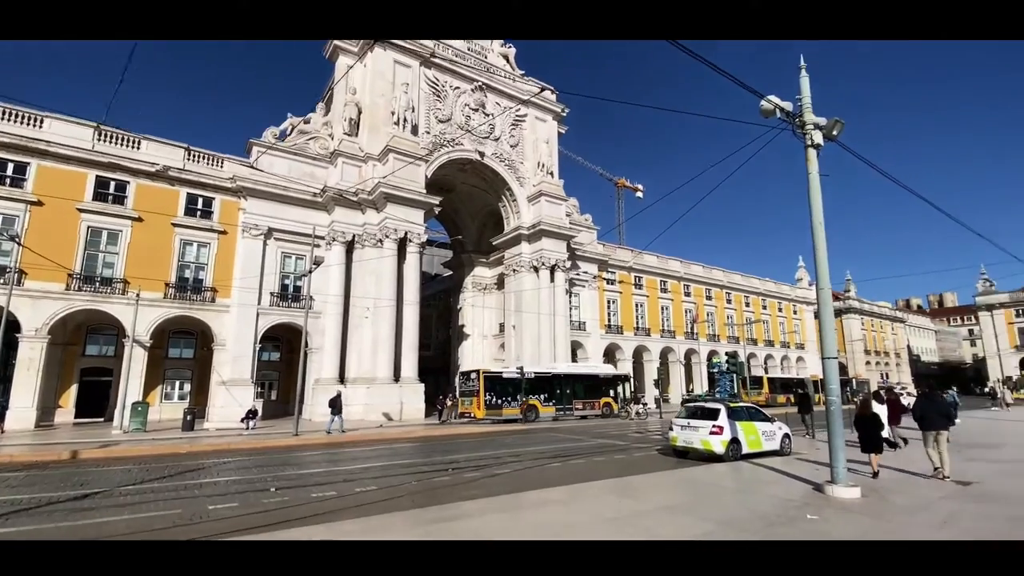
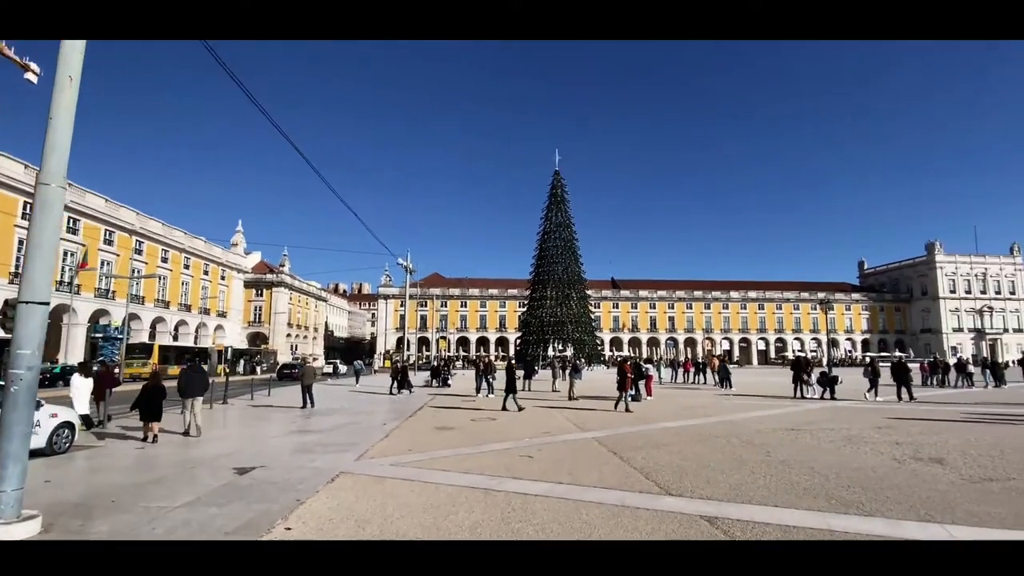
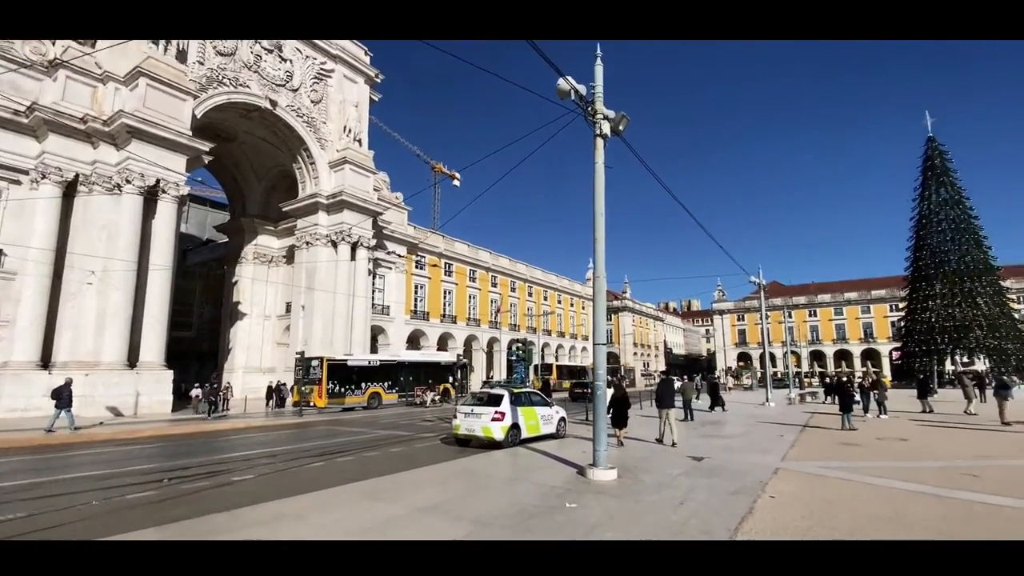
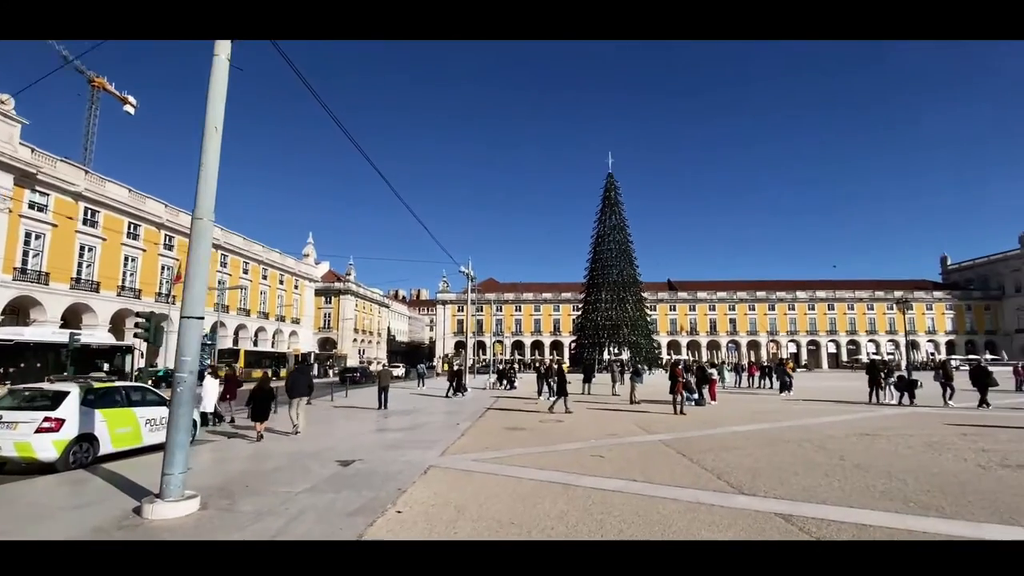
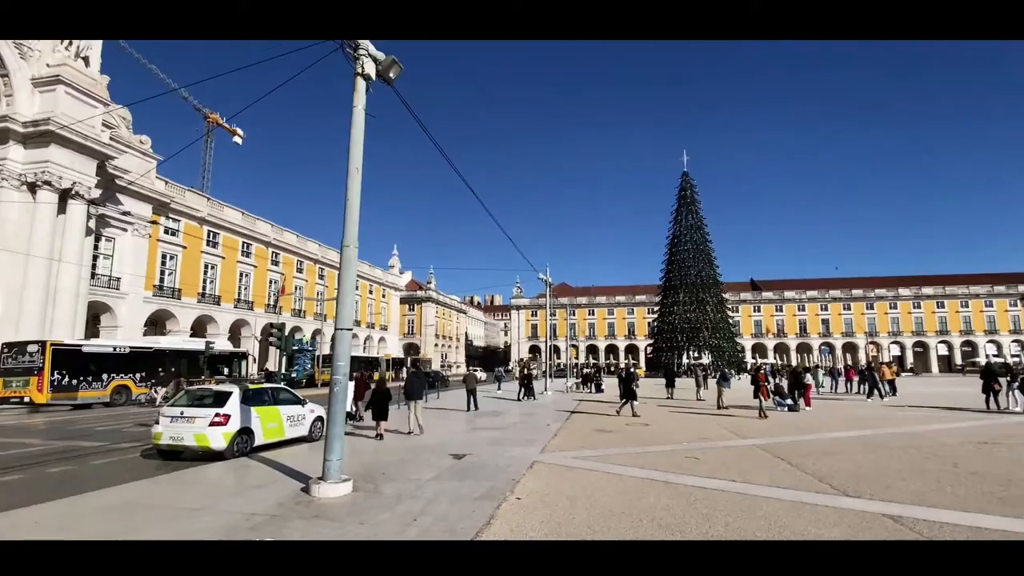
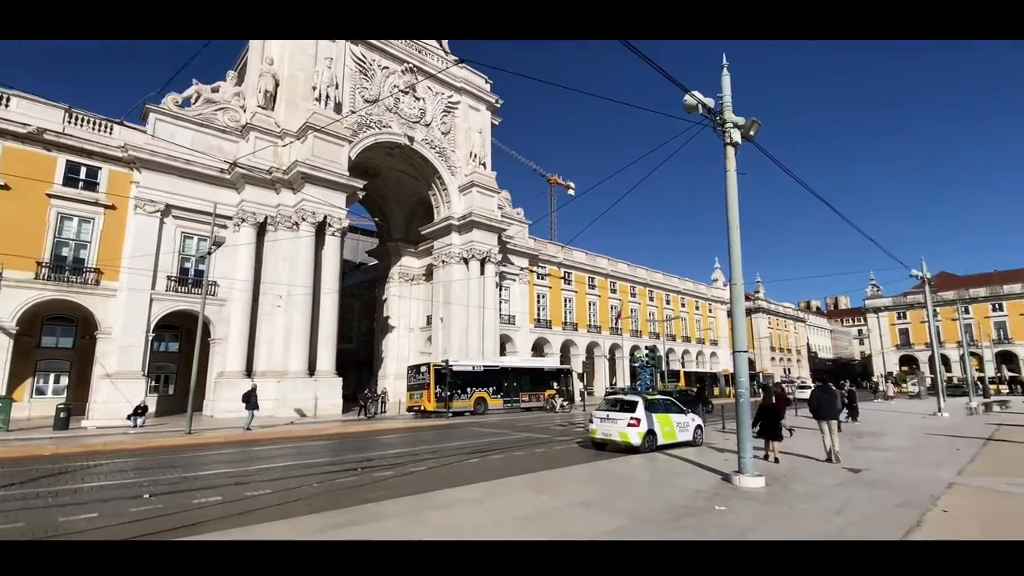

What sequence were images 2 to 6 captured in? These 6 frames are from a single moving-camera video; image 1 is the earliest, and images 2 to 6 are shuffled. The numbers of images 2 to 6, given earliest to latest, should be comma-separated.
6, 3, 5, 4, 2
